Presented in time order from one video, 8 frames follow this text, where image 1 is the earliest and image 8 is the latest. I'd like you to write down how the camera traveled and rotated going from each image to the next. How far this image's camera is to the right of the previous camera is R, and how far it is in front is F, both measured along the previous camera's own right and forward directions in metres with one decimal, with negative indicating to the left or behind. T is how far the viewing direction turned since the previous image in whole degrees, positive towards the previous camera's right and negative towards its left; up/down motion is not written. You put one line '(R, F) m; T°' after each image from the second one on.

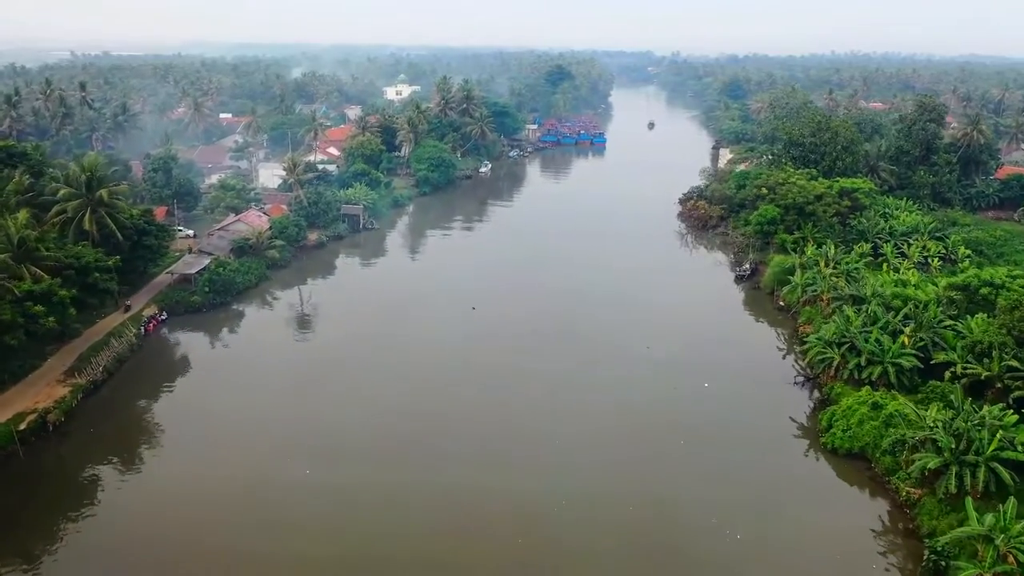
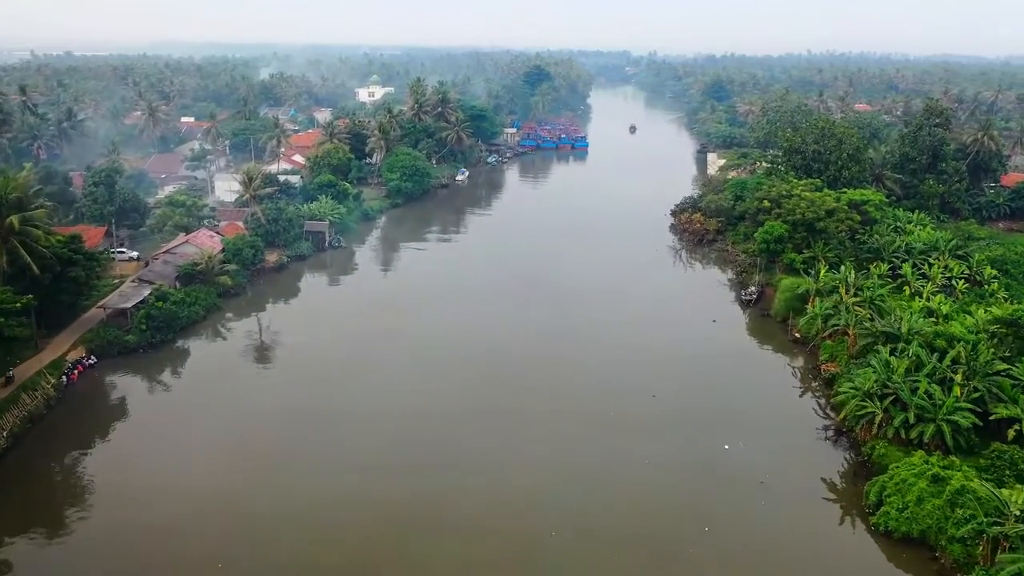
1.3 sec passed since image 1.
(-0.1, +2.8) m; +2°
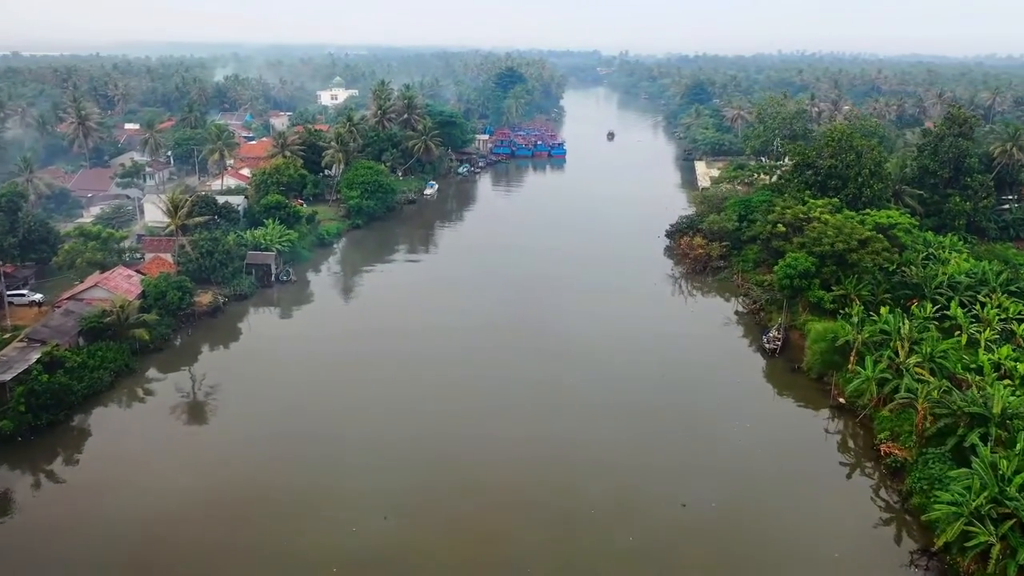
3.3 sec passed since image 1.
(-0.2, +4.1) m; +2°
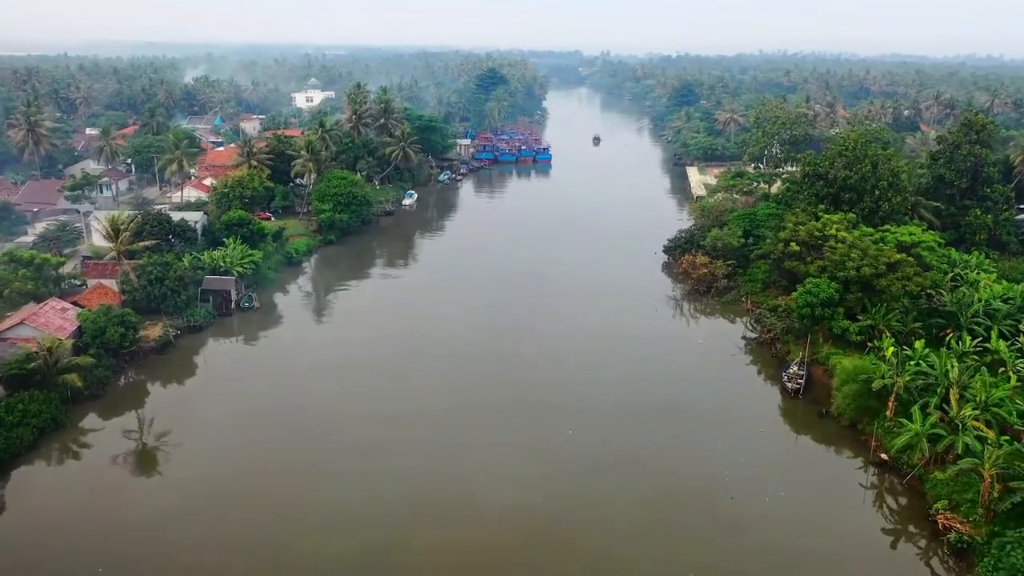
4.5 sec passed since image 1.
(-0.2, +2.5) m; +1°
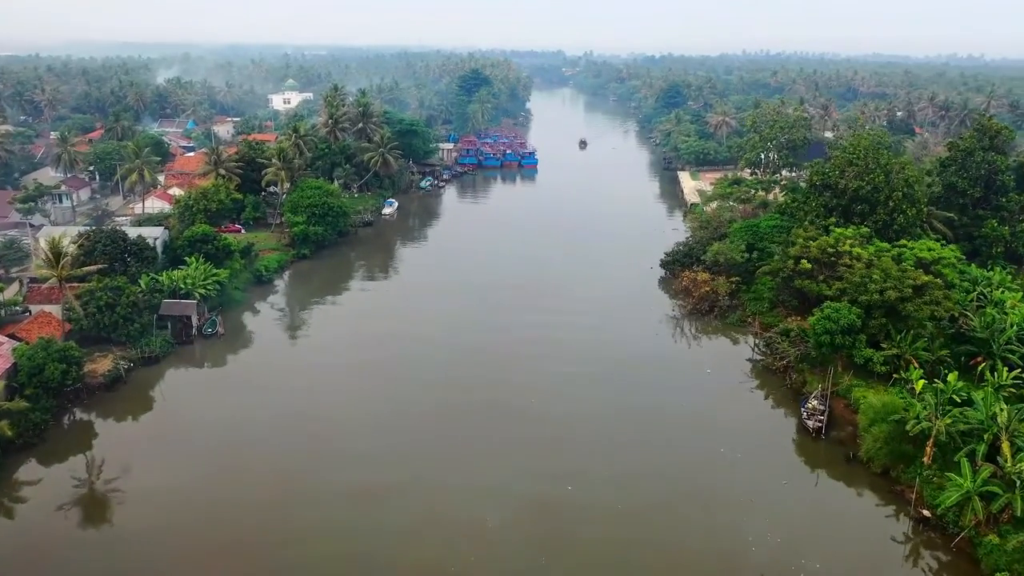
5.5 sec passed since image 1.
(-0.1, +1.9) m; +1°
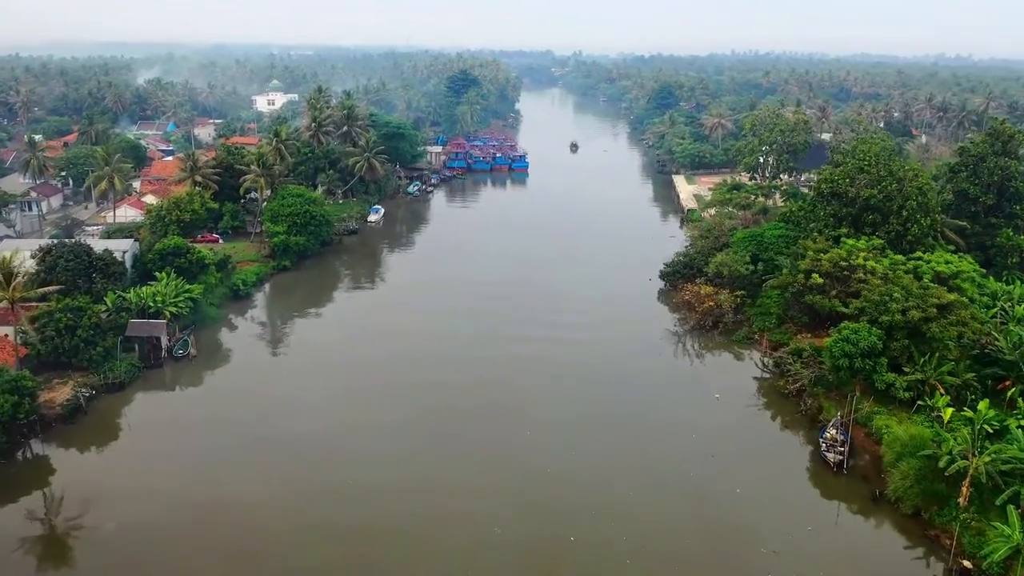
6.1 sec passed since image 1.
(-0.1, +1.4) m; +1°
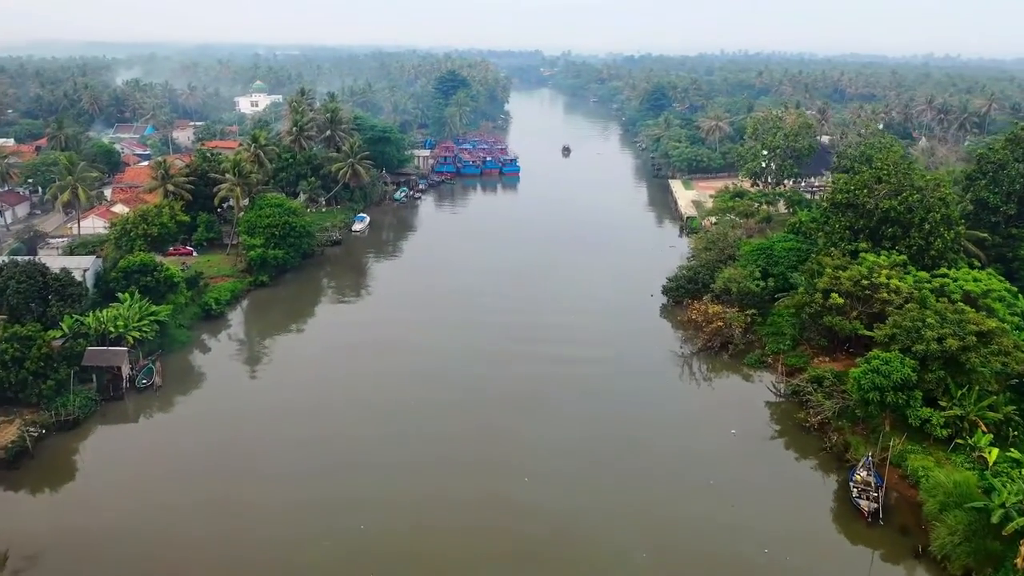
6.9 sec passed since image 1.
(-0.1, +1.6) m; +1°
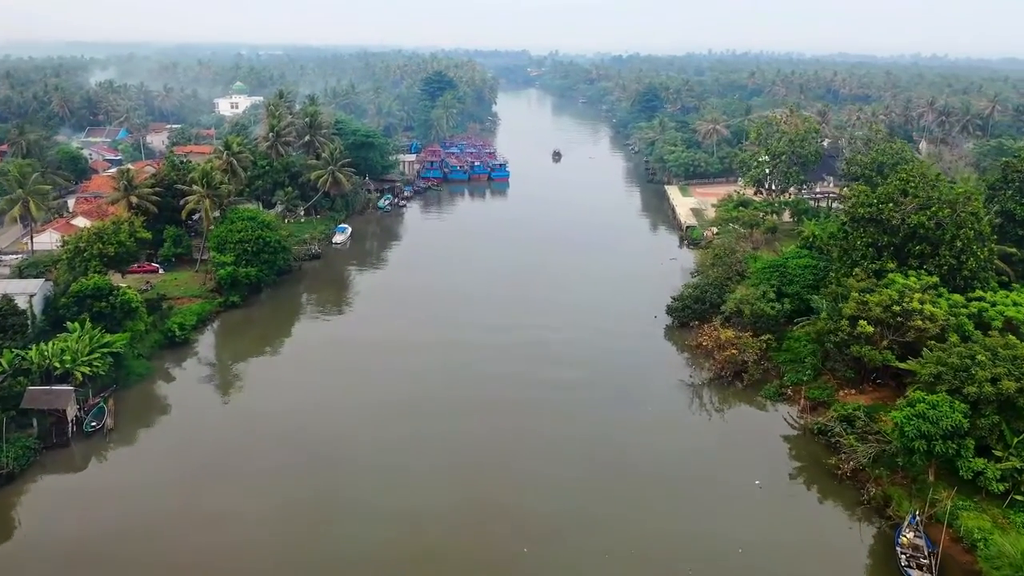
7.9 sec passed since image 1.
(-0.2, +1.9) m; +1°
